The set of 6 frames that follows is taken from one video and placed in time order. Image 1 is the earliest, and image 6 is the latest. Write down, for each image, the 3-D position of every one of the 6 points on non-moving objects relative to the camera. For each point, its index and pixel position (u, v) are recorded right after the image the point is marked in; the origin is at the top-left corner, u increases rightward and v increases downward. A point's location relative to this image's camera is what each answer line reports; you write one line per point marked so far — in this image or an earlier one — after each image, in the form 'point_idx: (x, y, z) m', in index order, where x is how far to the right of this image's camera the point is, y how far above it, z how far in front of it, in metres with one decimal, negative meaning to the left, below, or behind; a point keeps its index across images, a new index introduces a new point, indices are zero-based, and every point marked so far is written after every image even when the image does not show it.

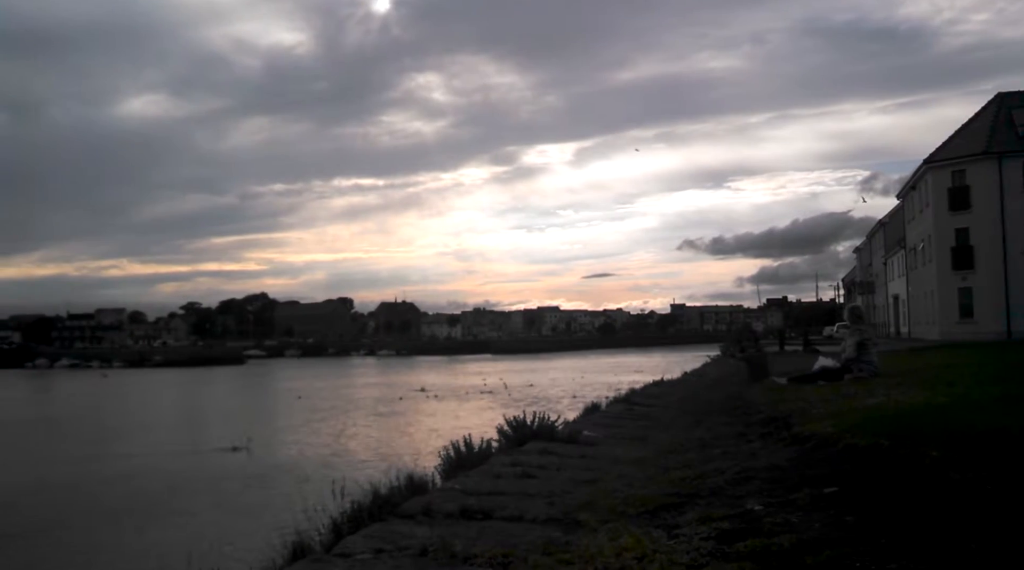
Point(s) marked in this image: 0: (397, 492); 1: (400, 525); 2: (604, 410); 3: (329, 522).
0: (-2.0, -3.6, +15.1) m
1: (-1.8, -3.8, +13.6) m
2: (+2.1, -2.7, +19.1) m
3: (-3.1, -4.0, +14.4) m
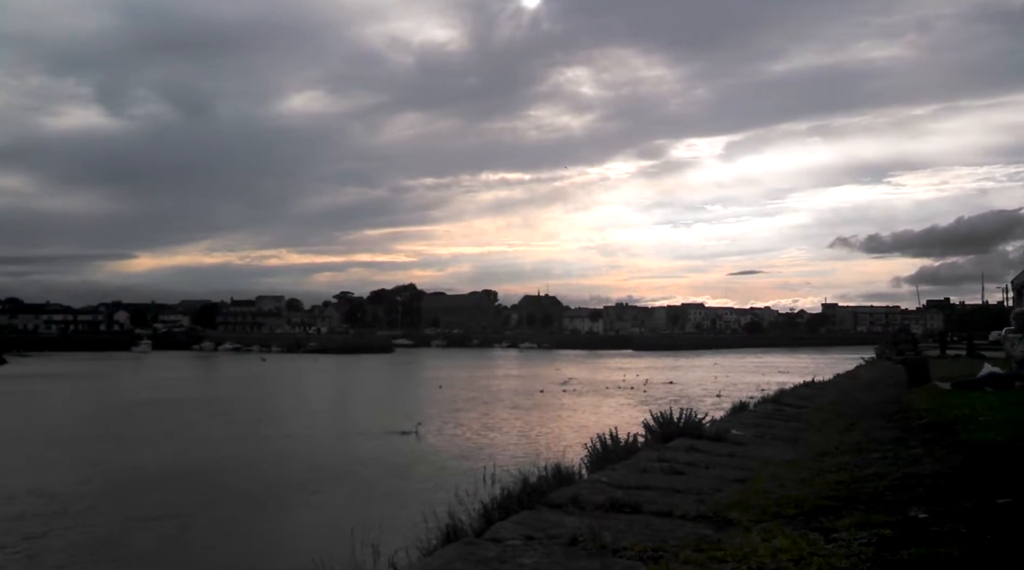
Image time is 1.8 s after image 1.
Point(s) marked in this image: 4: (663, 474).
0: (+0.6, -3.4, +15.2) m
1: (+0.6, -3.6, +13.6) m
2: (+5.1, -2.7, +18.6) m
3: (-0.6, -3.8, +14.6) m
4: (+2.6, -3.3, +15.4) m
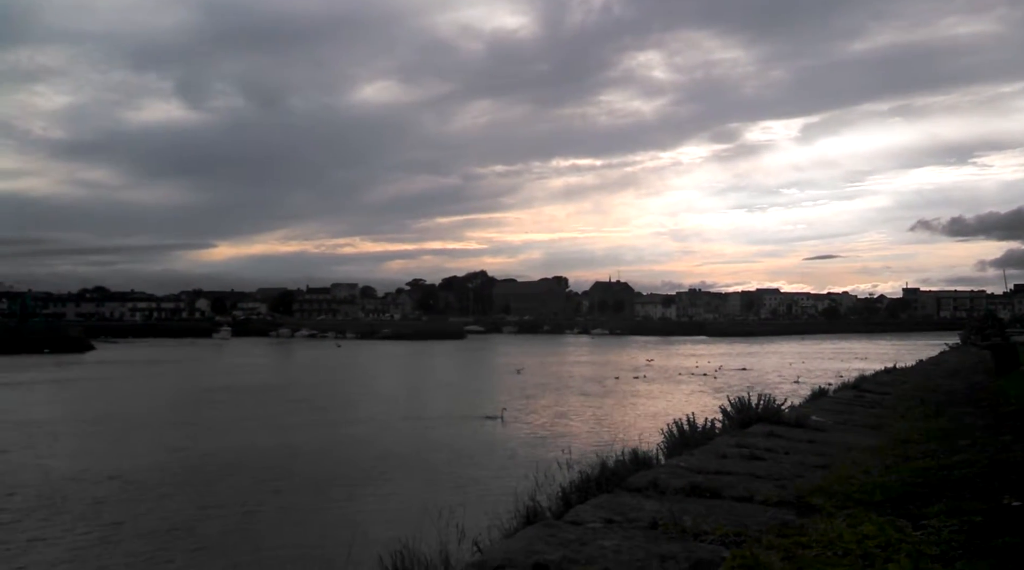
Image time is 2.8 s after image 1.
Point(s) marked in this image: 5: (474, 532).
0: (+1.9, -3.1, +15.1) m
1: (+1.8, -3.3, +13.5) m
2: (+6.7, -2.3, +18.2) m
3: (+0.7, -3.5, +14.6) m
4: (+4.0, -3.0, +15.1) m
5: (-0.6, -3.9, +13.9) m
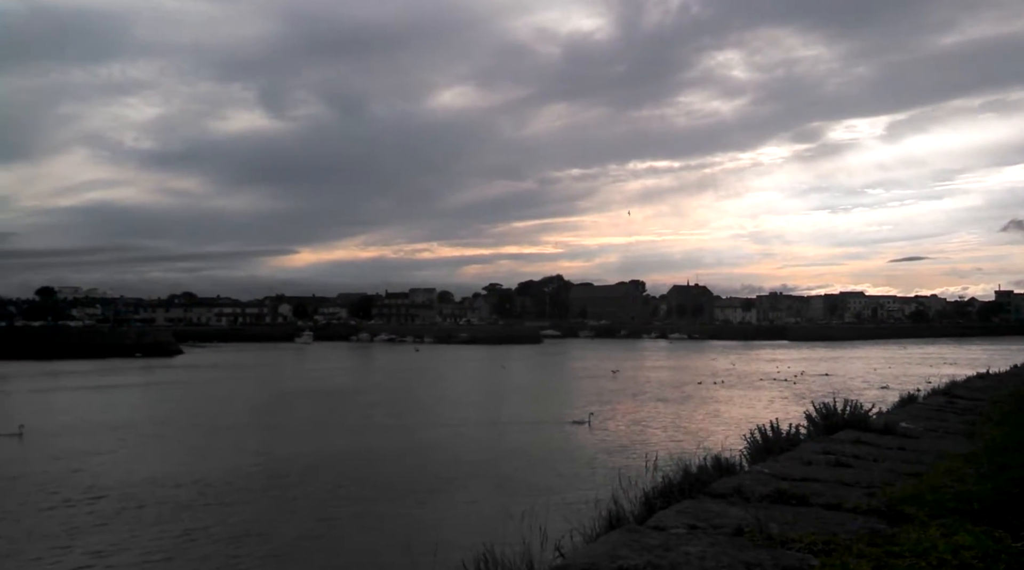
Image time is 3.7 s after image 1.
0: (+3.3, -3.2, +14.9) m
1: (+3.1, -3.3, +13.3) m
2: (+8.3, -2.4, +17.6) m
3: (+2.1, -3.5, +14.5) m
4: (+5.4, -3.1, +14.8) m
5: (+0.7, -4.0, +13.8) m
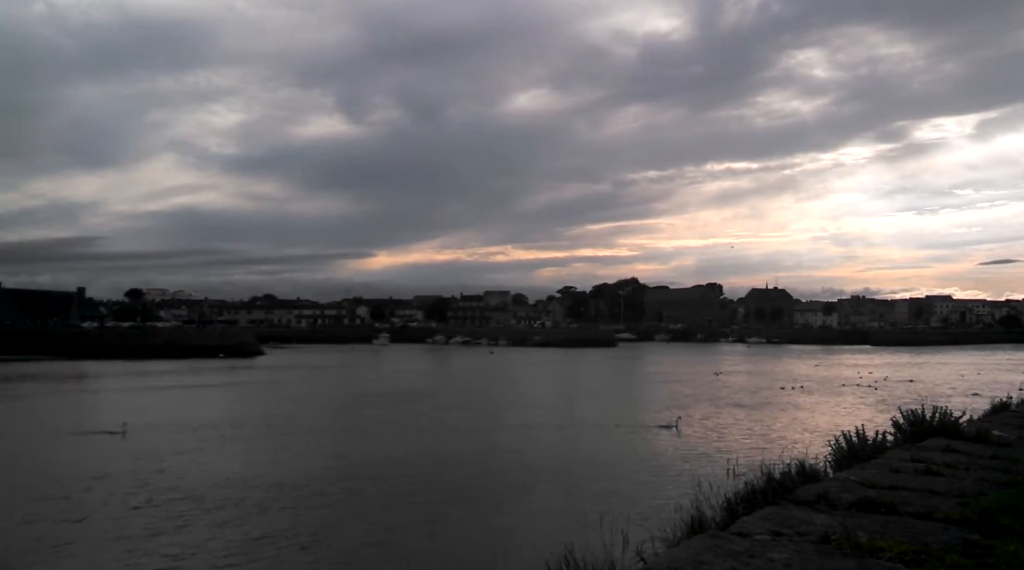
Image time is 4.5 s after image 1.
0: (+4.6, -3.2, +14.6) m
1: (+4.3, -3.4, +13.0) m
2: (+9.8, -2.4, +17.0) m
3: (+3.4, -3.6, +14.2) m
4: (+6.7, -3.1, +14.3) m
5: (+1.9, -4.0, +13.7) m
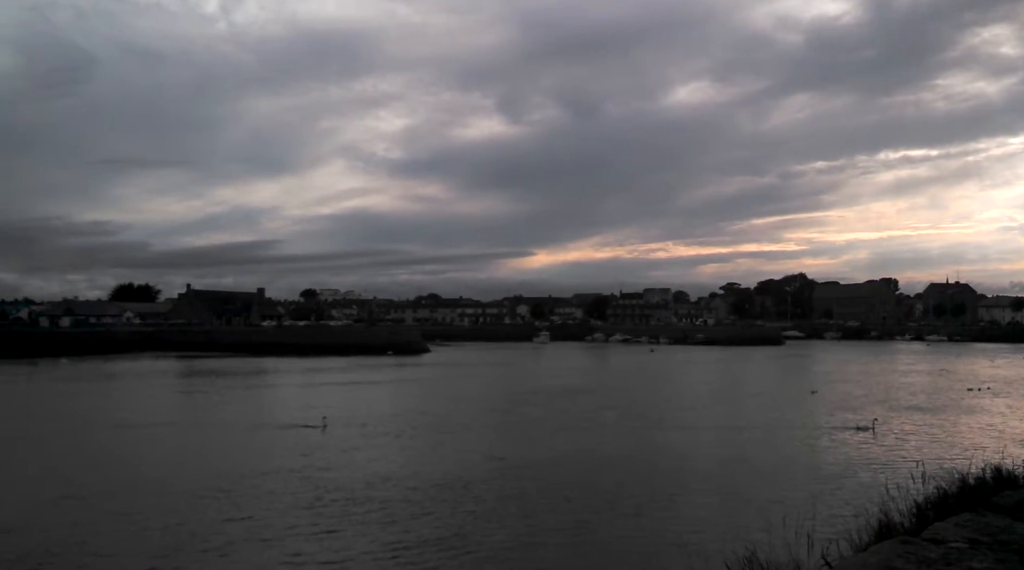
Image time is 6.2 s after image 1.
0: (+7.4, -3.1, +13.7) m
1: (+6.9, -3.2, +12.2) m
2: (+12.9, -2.3, +15.3) m
3: (+6.2, -3.5, +13.5) m
4: (+9.4, -3.0, +13.1) m
5: (+4.6, -3.9, +13.2) m
